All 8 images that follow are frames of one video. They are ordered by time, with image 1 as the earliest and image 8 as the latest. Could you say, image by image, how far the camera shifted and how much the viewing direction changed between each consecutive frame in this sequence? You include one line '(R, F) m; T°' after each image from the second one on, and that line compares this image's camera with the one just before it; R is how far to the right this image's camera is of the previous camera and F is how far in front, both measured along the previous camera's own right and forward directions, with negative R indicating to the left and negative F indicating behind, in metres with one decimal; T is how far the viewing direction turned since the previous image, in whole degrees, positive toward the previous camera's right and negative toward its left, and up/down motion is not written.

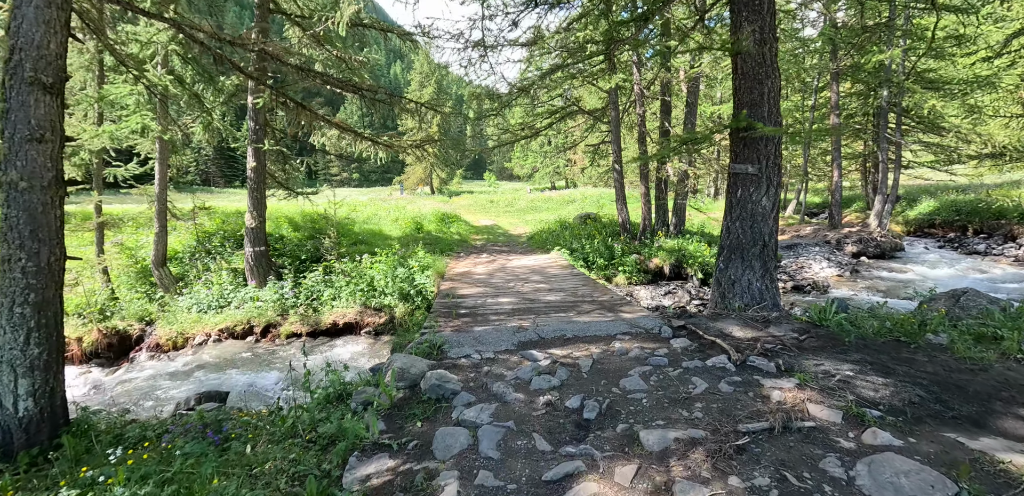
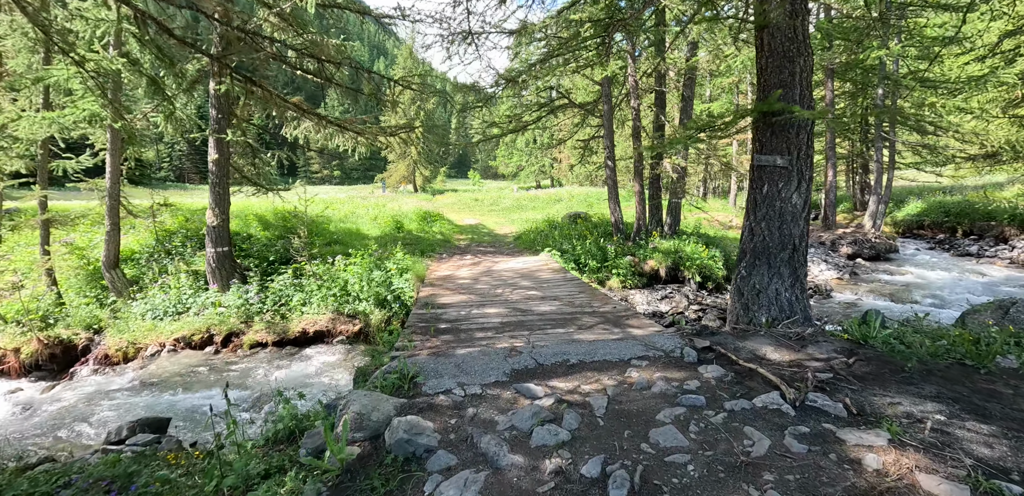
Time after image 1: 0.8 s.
(0.0, +0.8) m; +2°
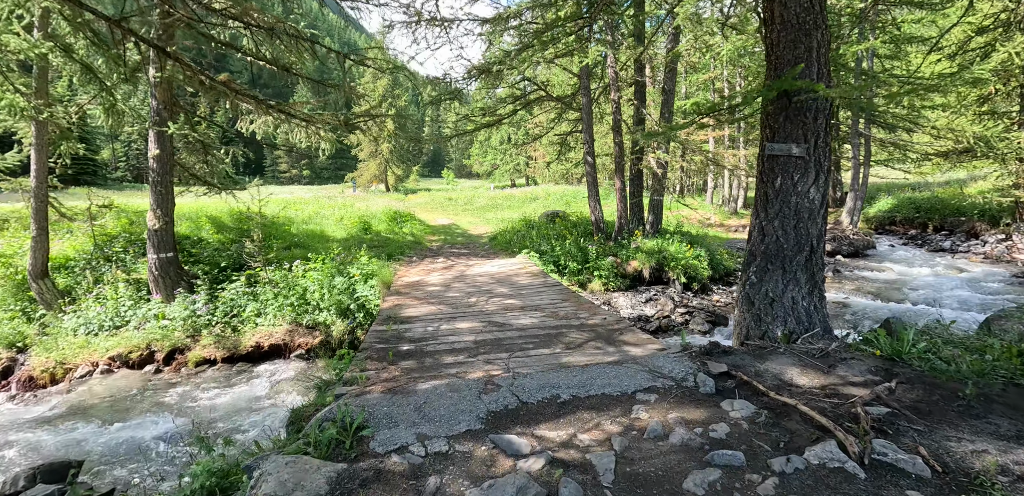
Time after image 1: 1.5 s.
(0.0, +0.7) m; +3°
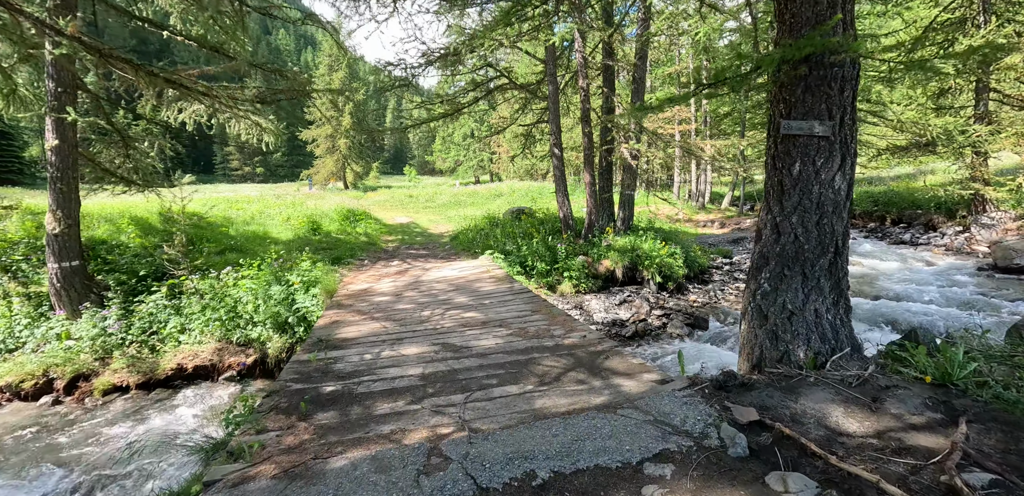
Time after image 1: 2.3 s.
(+0.1, +0.8) m; +4°
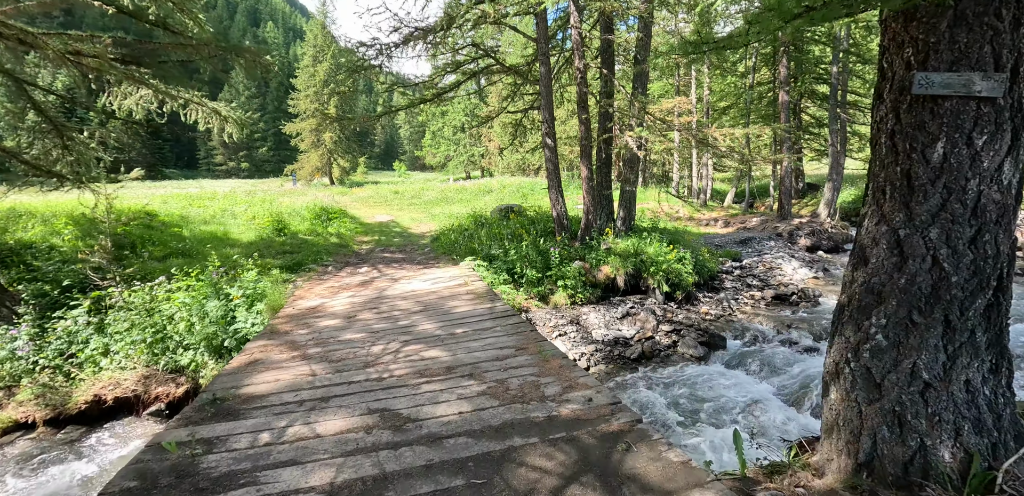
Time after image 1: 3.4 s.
(+0.1, +1.2) m; +1°
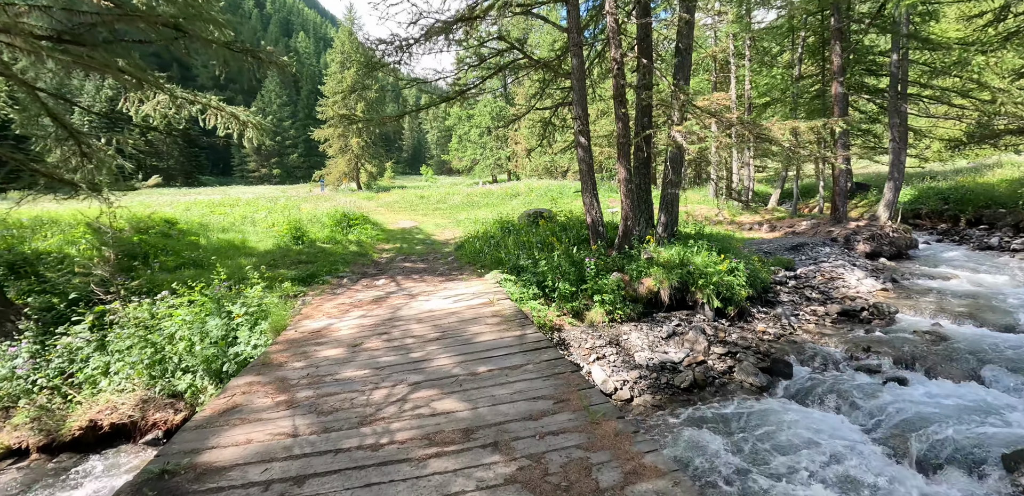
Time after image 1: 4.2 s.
(0.0, +0.7) m; -3°
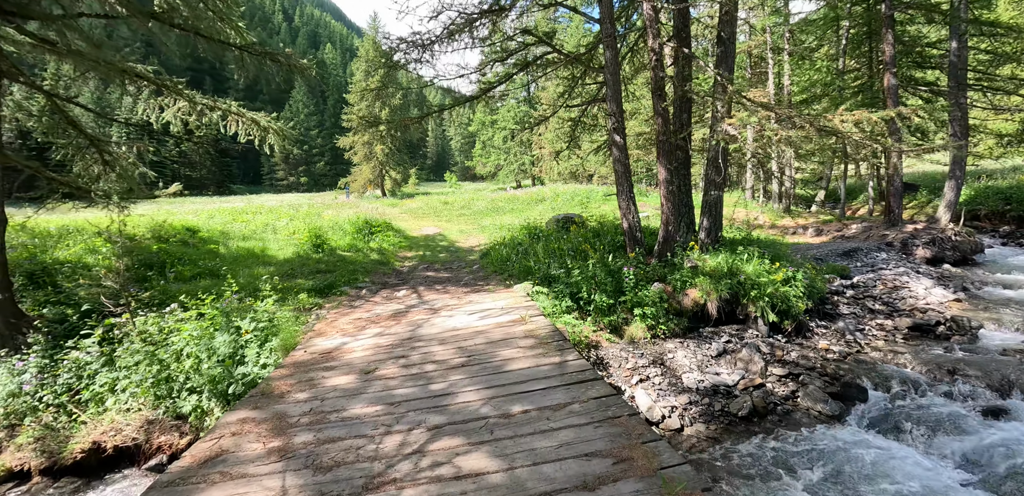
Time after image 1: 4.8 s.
(-0.1, +0.6) m; -3°
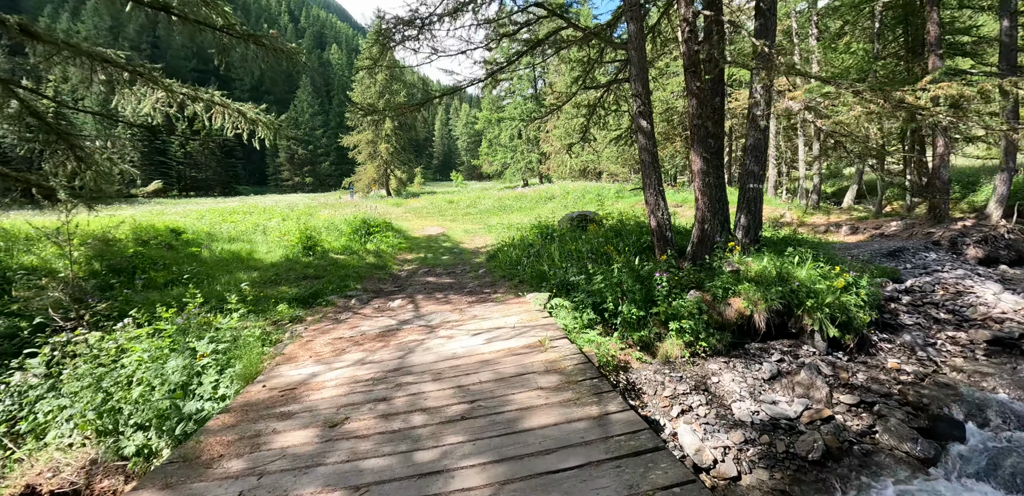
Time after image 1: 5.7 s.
(-0.1, +0.9) m; -1°
